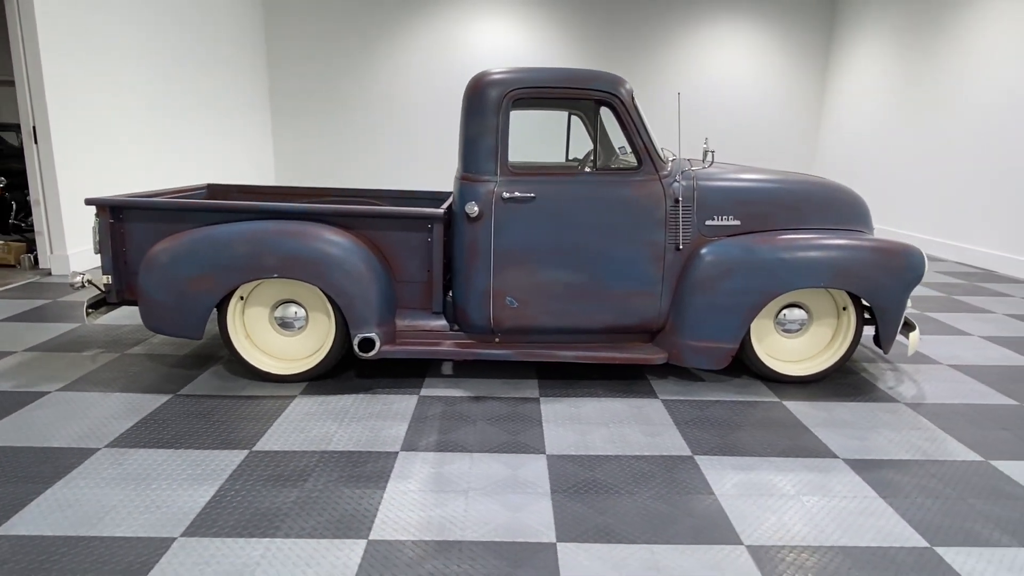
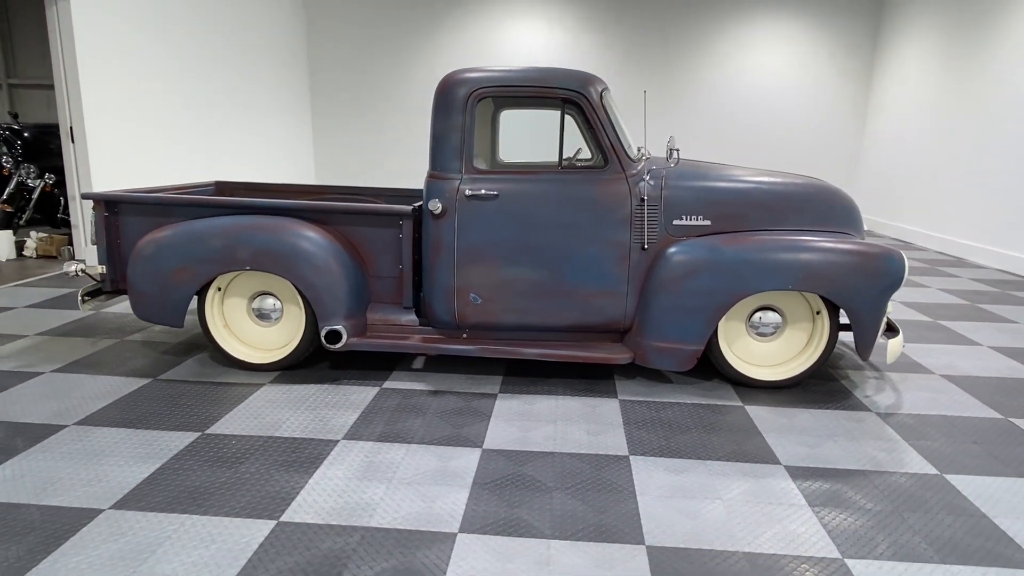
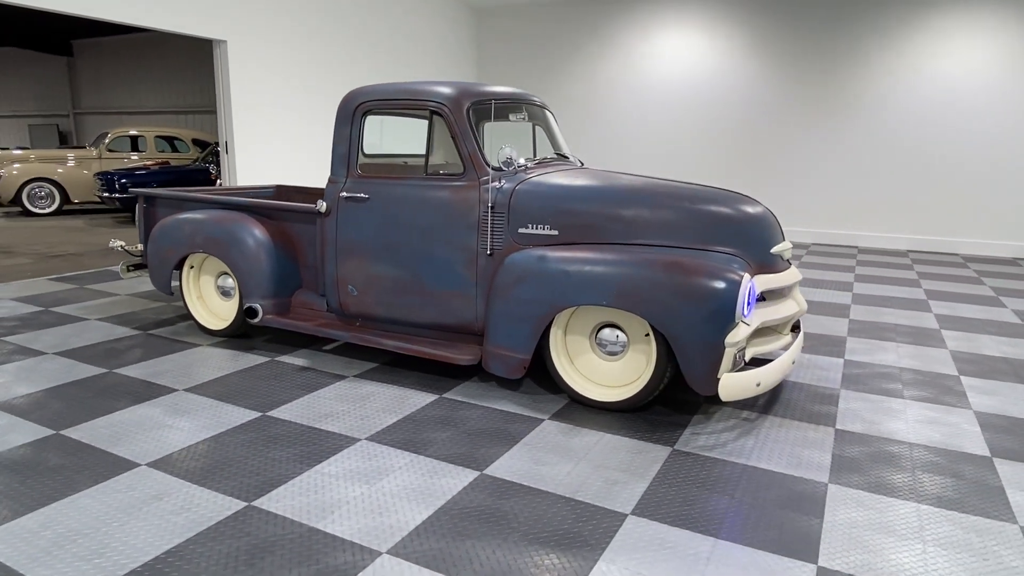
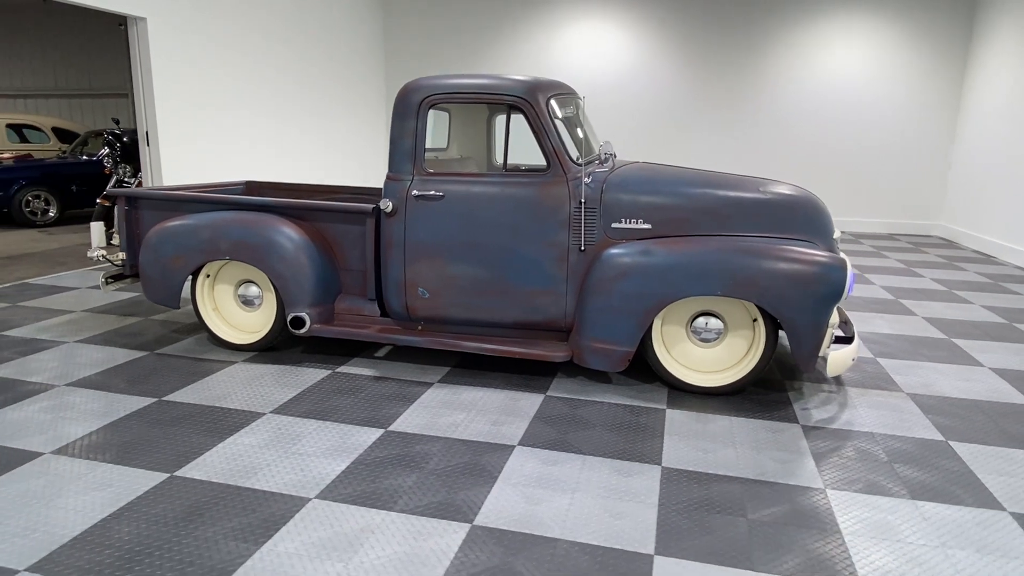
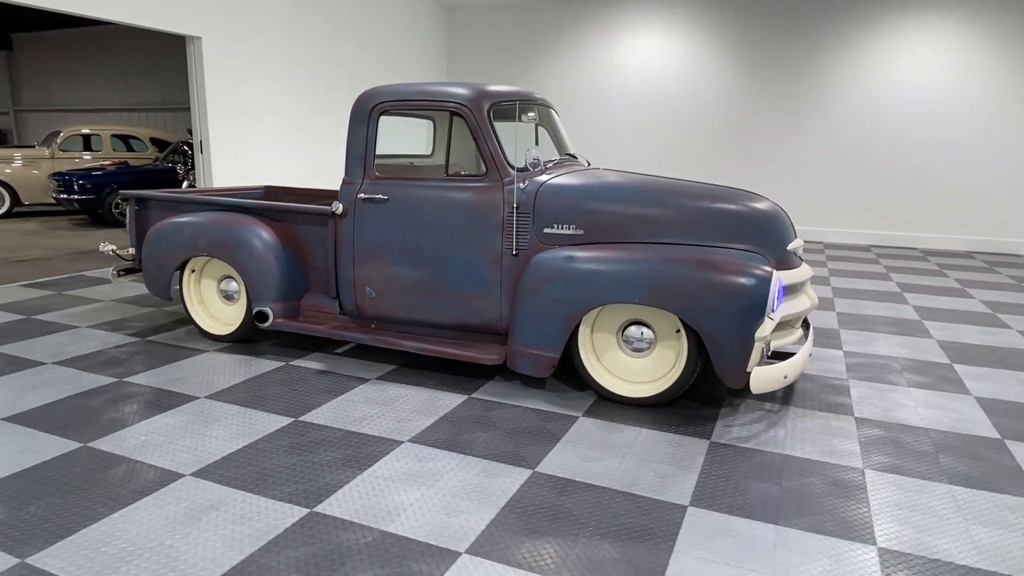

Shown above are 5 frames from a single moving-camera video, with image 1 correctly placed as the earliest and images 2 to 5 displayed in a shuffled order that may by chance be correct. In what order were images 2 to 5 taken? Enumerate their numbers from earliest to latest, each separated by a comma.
2, 4, 5, 3
